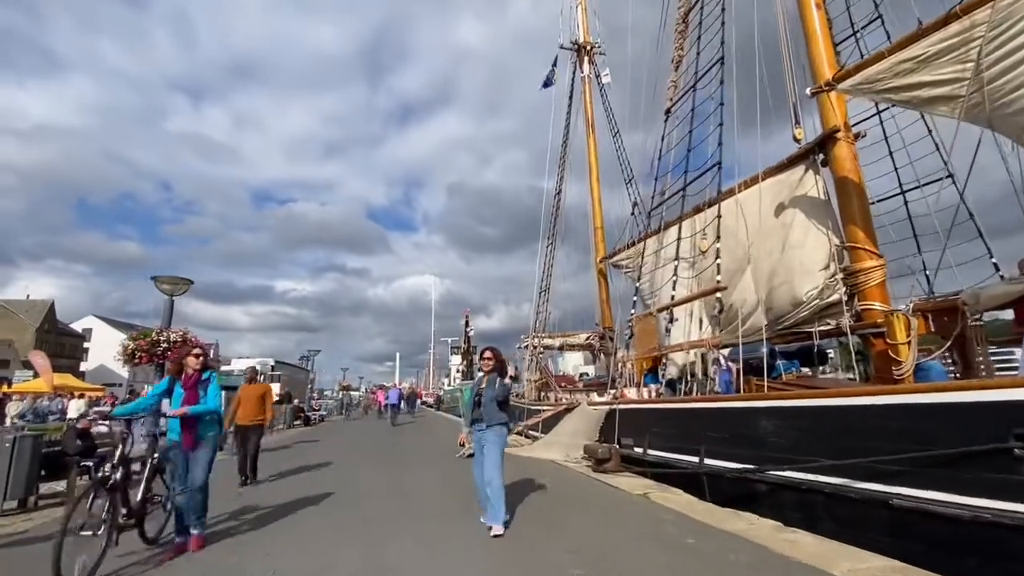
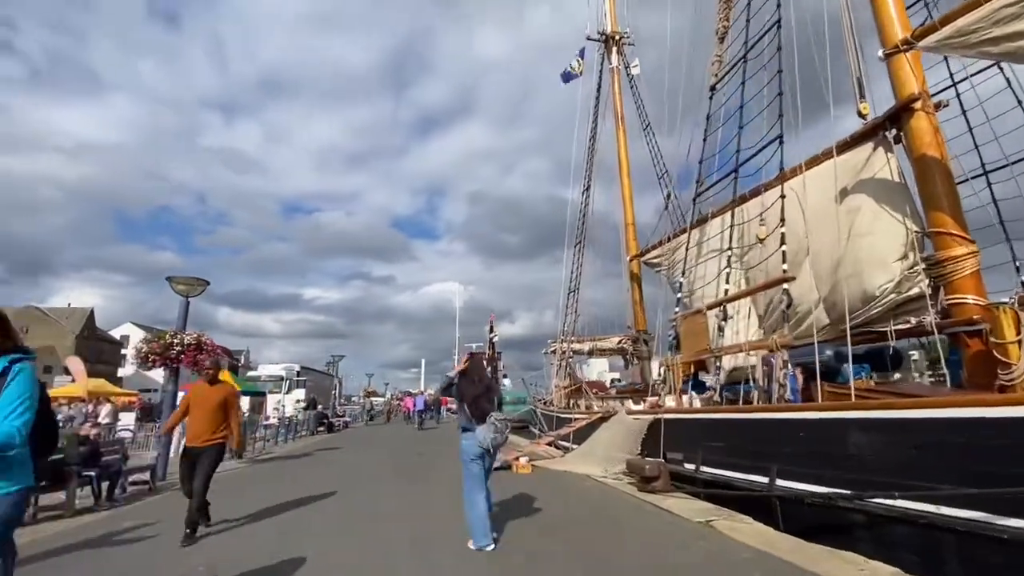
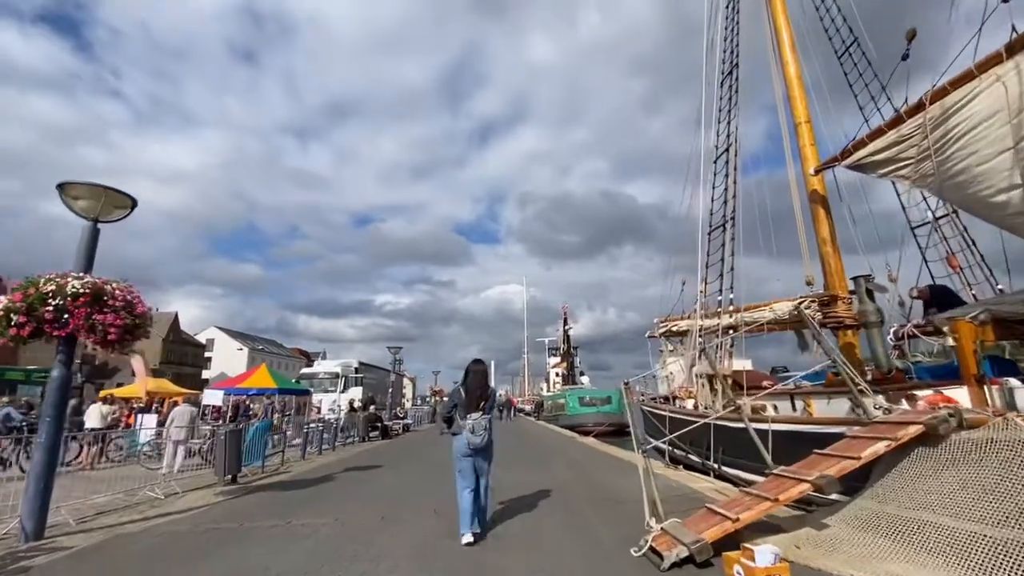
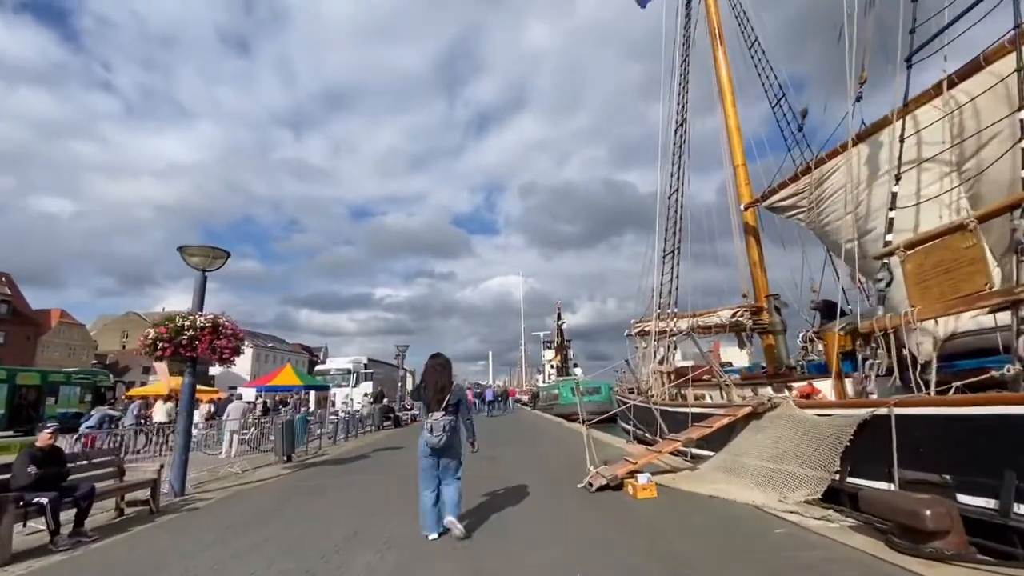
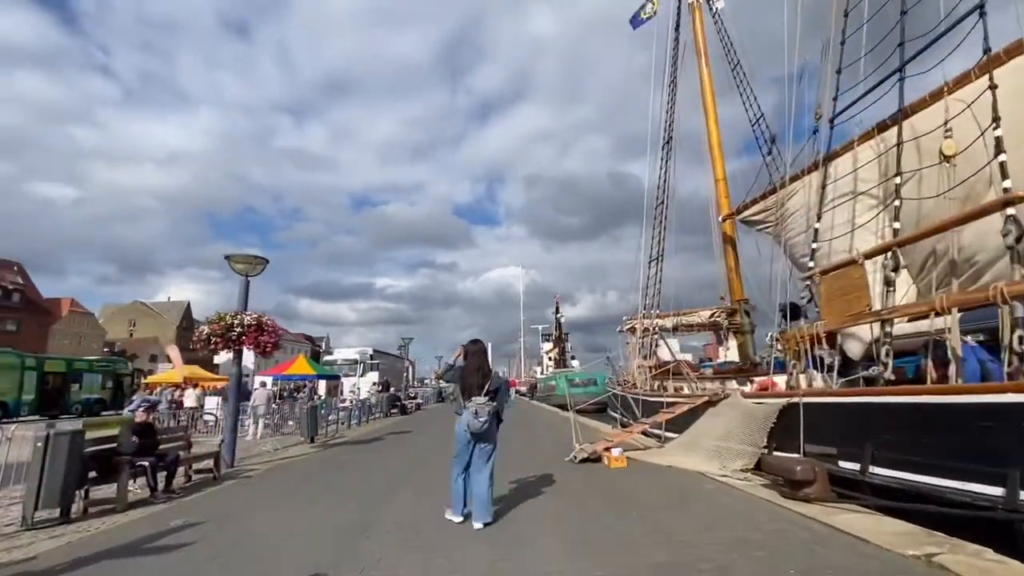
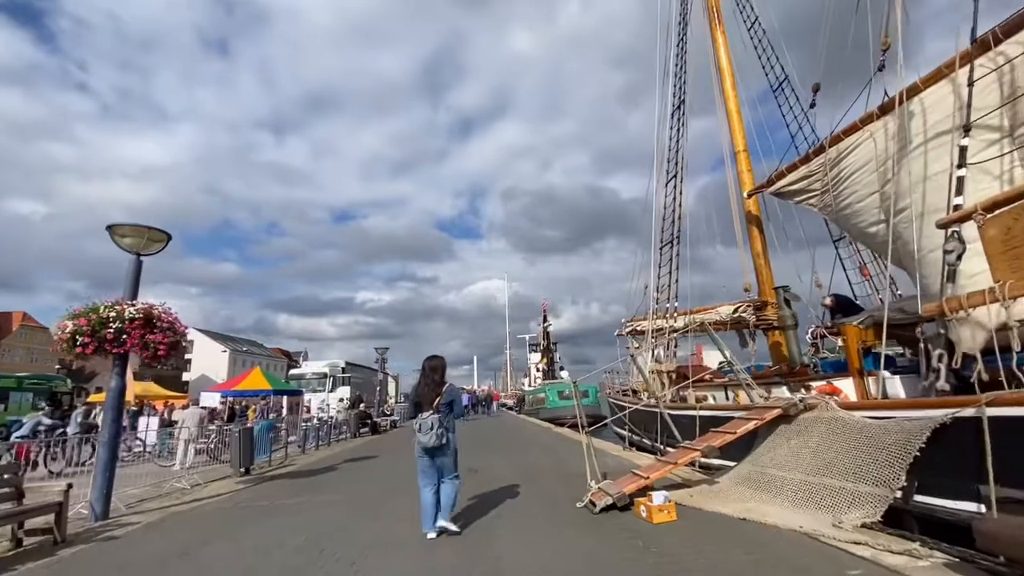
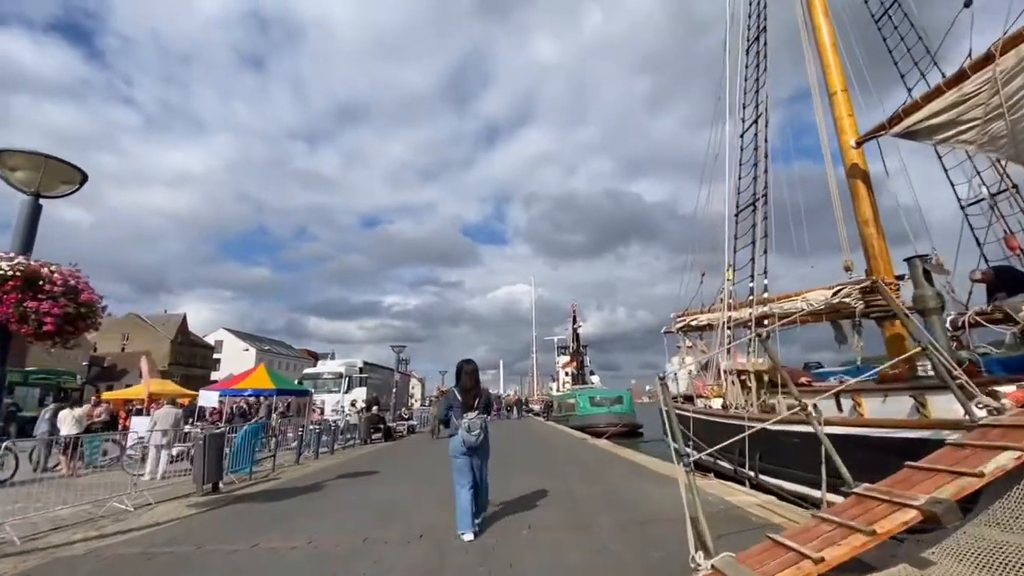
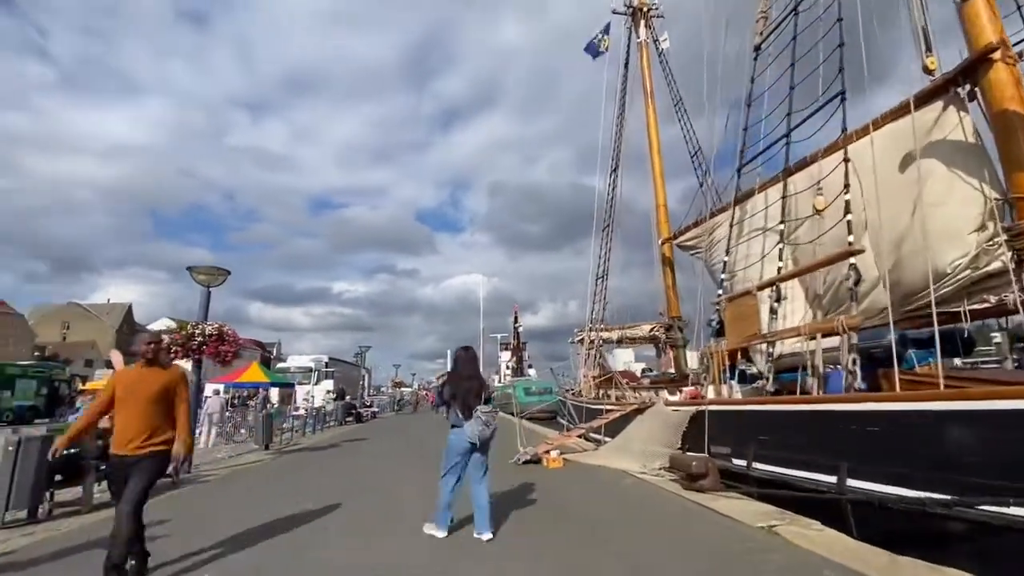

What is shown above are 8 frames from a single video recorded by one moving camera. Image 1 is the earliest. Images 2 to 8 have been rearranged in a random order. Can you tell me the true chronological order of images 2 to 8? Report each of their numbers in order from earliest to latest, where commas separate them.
2, 8, 5, 4, 6, 3, 7
